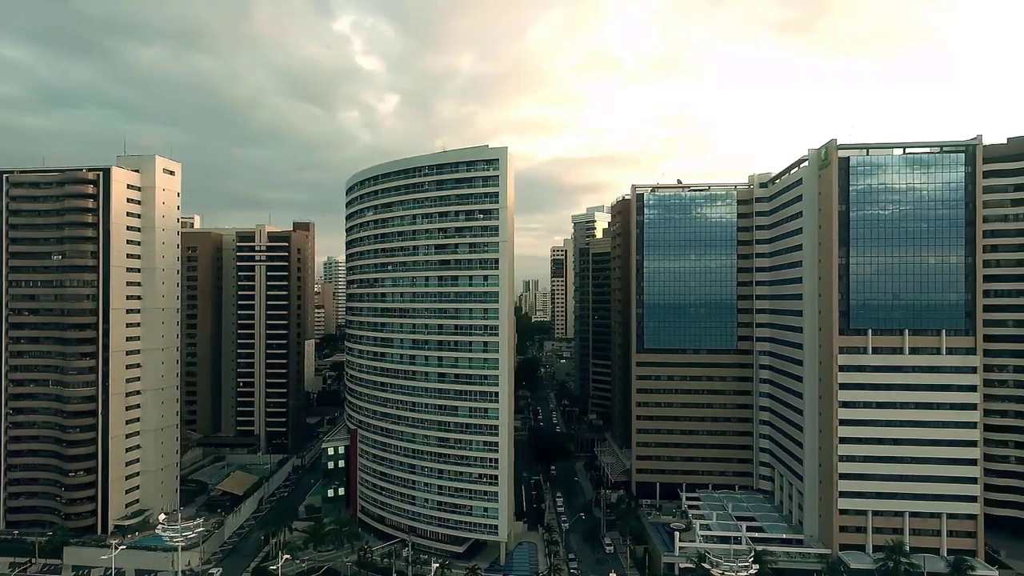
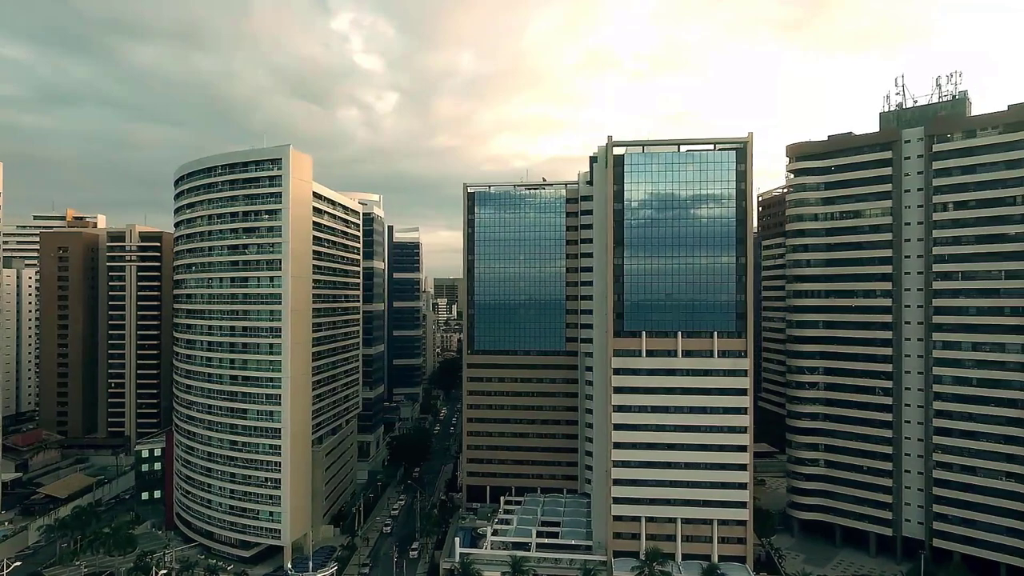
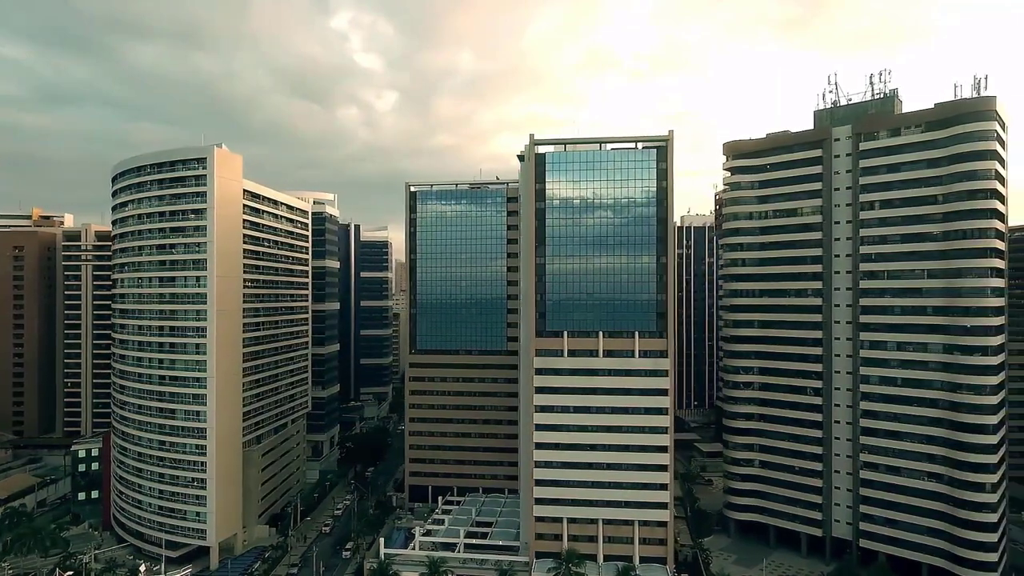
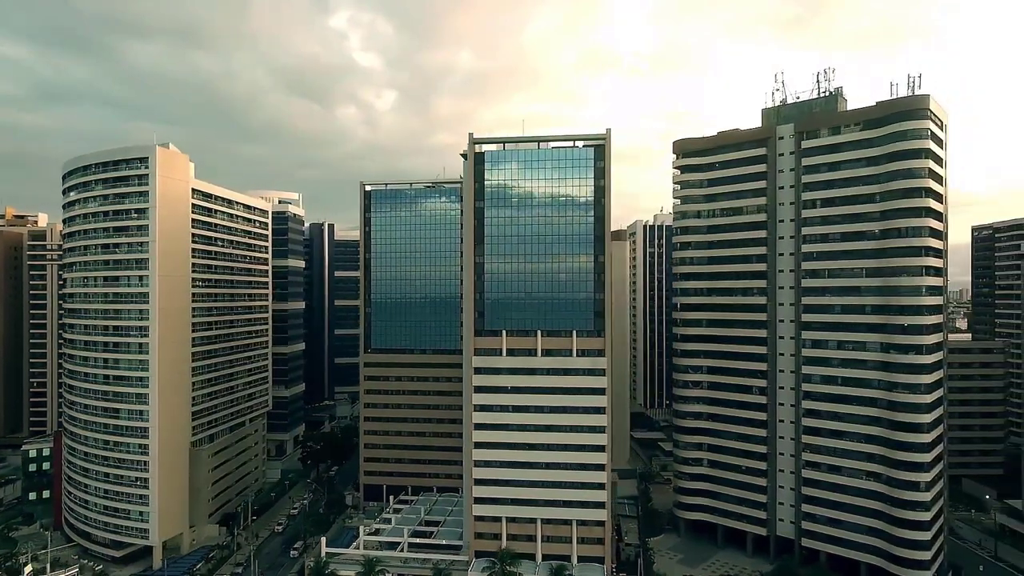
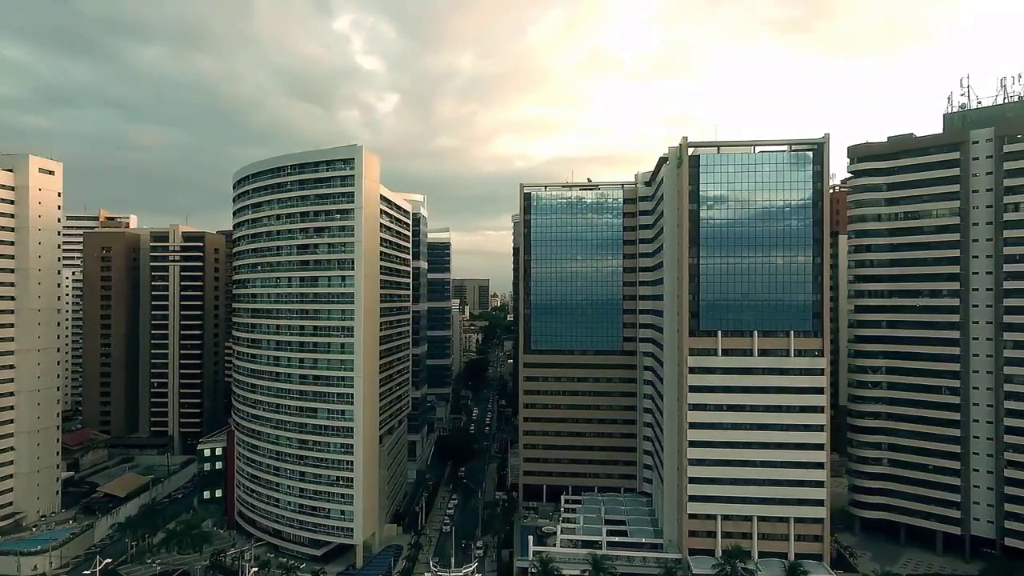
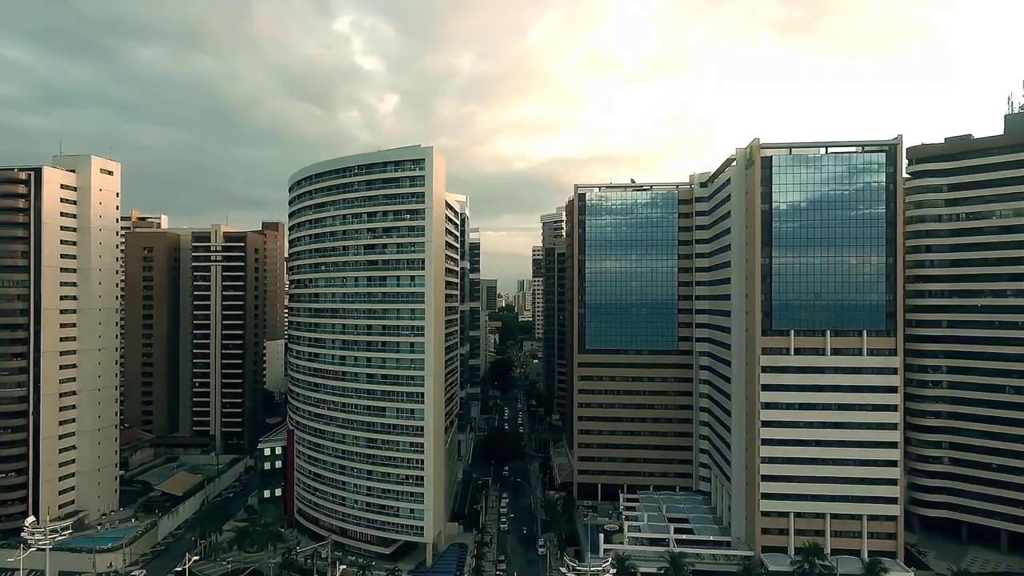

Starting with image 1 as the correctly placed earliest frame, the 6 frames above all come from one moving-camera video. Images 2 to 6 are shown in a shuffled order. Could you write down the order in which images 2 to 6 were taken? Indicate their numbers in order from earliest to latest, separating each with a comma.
6, 5, 2, 3, 4
